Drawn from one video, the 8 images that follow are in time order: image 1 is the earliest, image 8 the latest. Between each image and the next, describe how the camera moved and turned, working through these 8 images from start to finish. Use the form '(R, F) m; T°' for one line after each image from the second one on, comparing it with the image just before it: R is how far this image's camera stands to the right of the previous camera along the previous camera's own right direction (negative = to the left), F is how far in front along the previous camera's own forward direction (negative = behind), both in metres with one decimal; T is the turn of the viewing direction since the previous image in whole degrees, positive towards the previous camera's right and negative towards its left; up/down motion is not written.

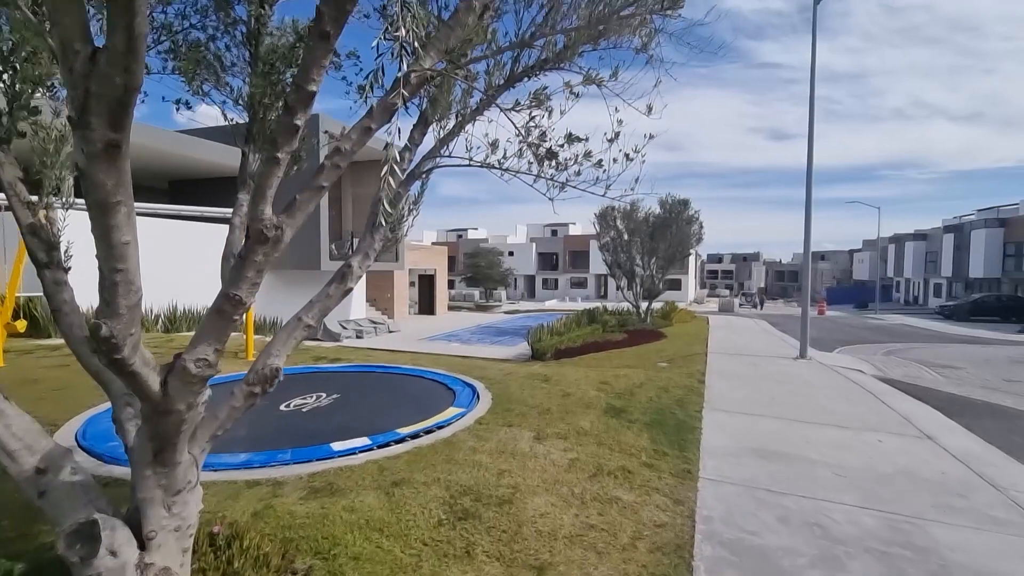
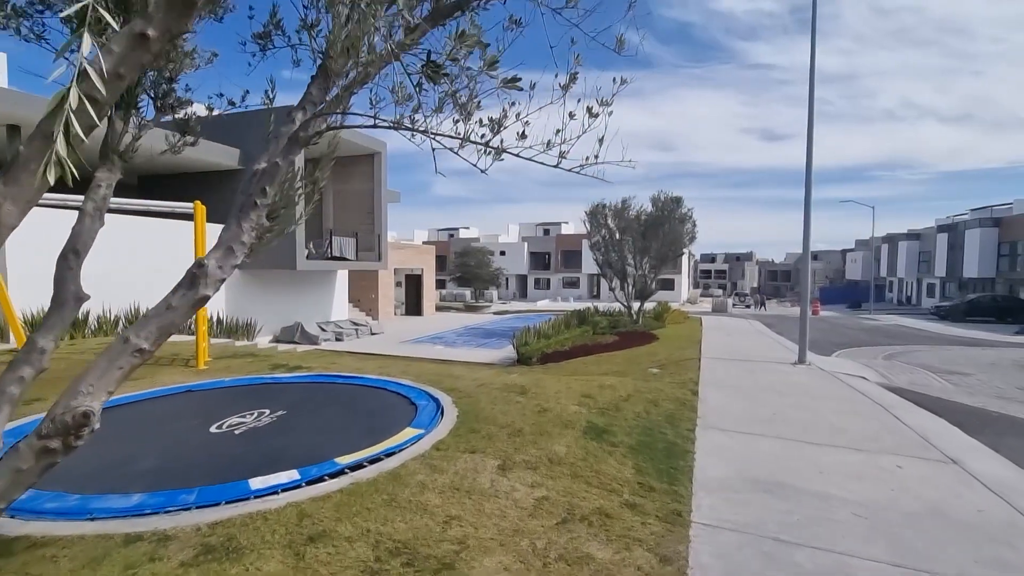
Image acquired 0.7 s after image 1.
(+0.3, +0.7) m; +1°
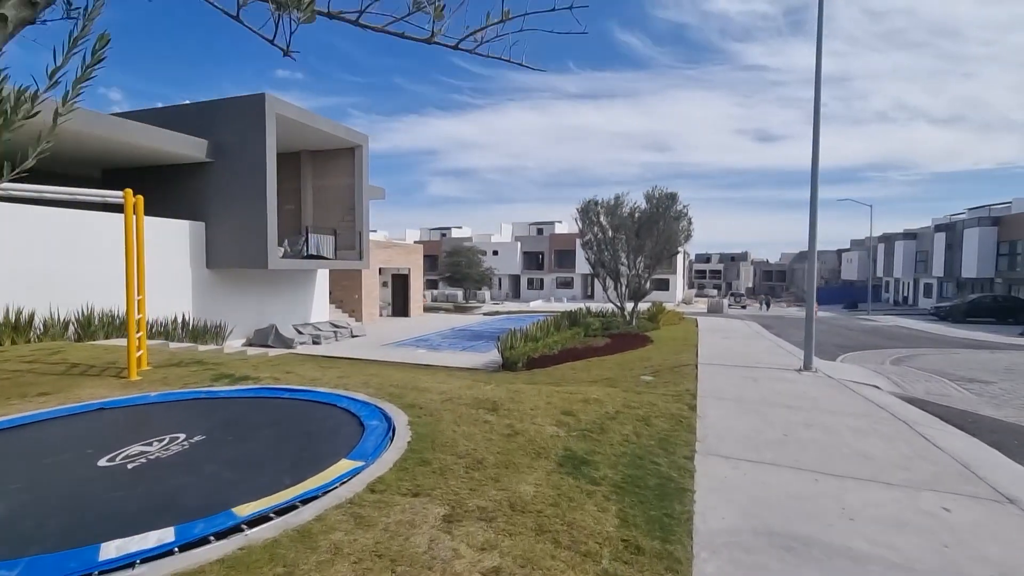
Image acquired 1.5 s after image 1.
(+0.3, +0.9) m; +1°
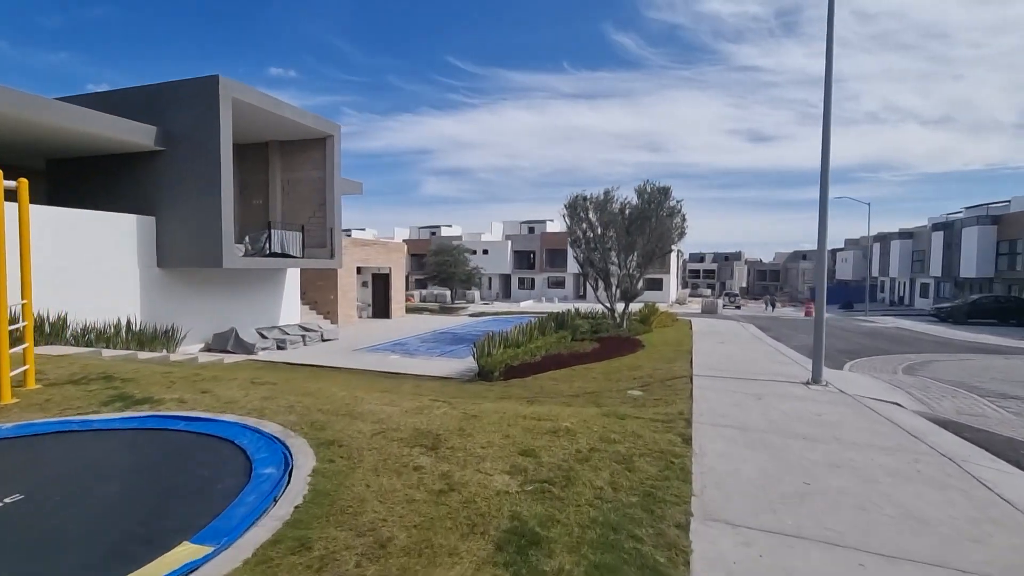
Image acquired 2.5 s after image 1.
(+0.4, +1.3) m; +1°
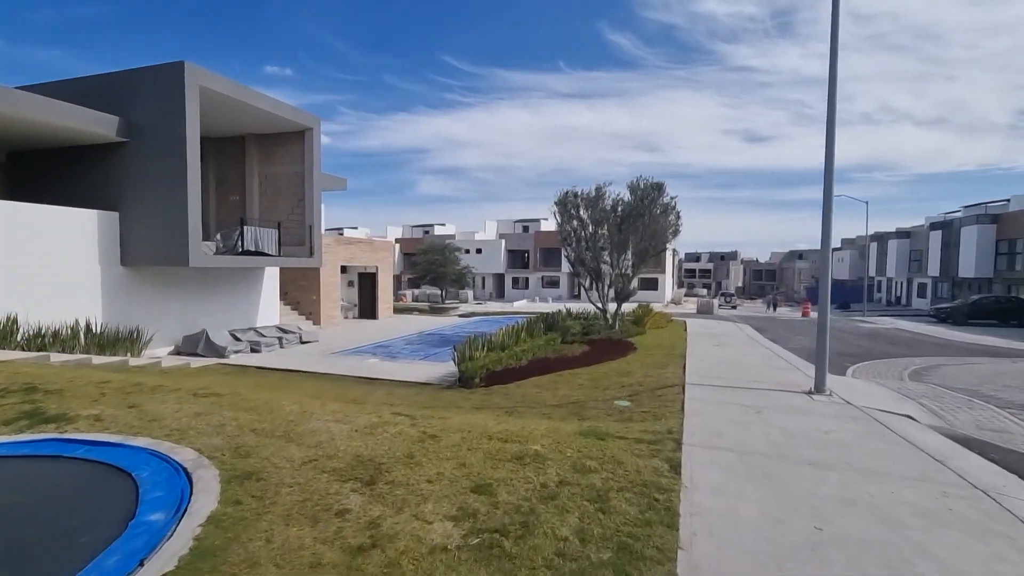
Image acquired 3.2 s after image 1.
(+0.3, +0.8) m; 0°
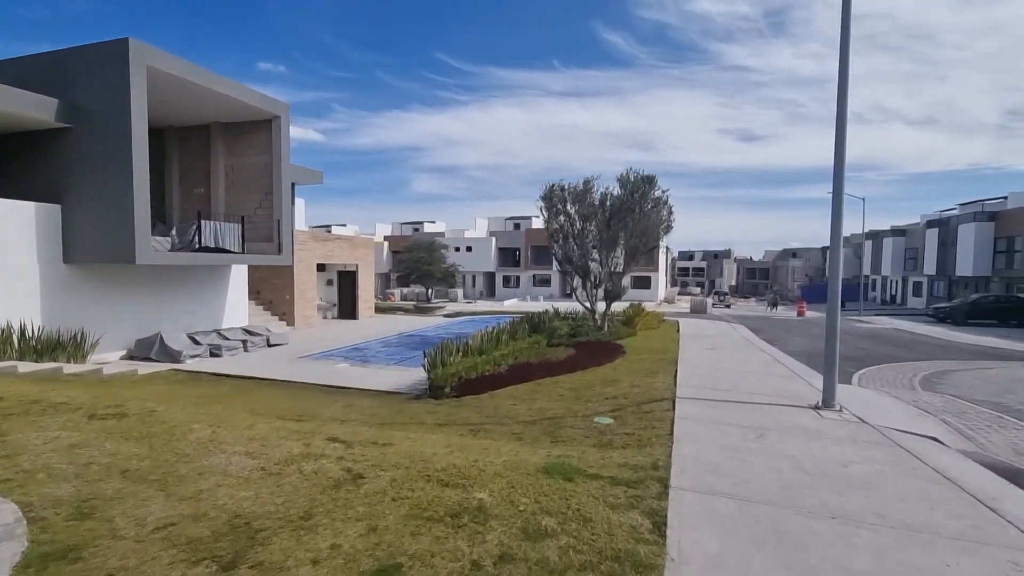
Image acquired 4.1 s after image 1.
(+0.4, +1.0) m; +1°
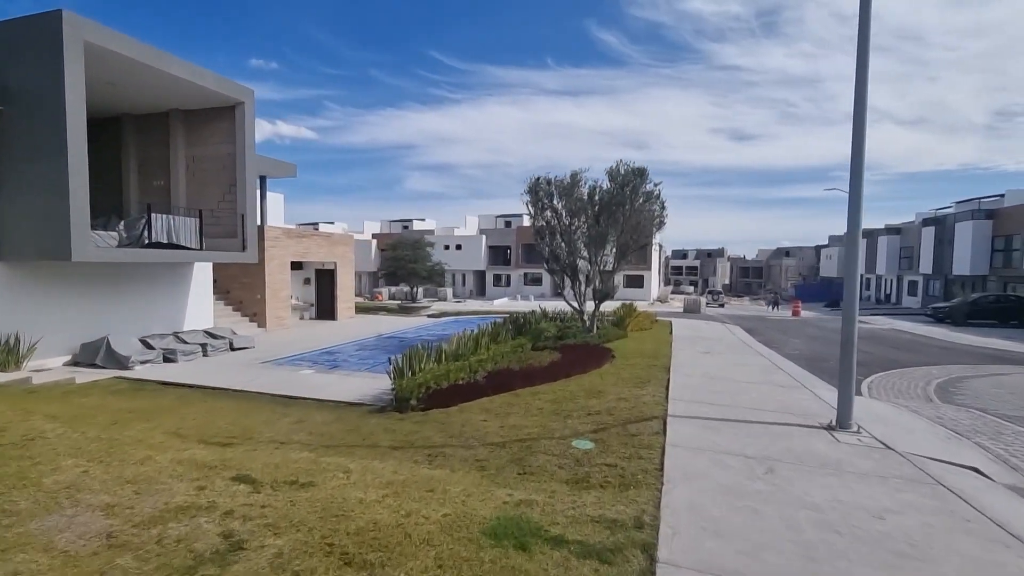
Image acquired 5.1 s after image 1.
(+0.4, +1.1) m; +1°
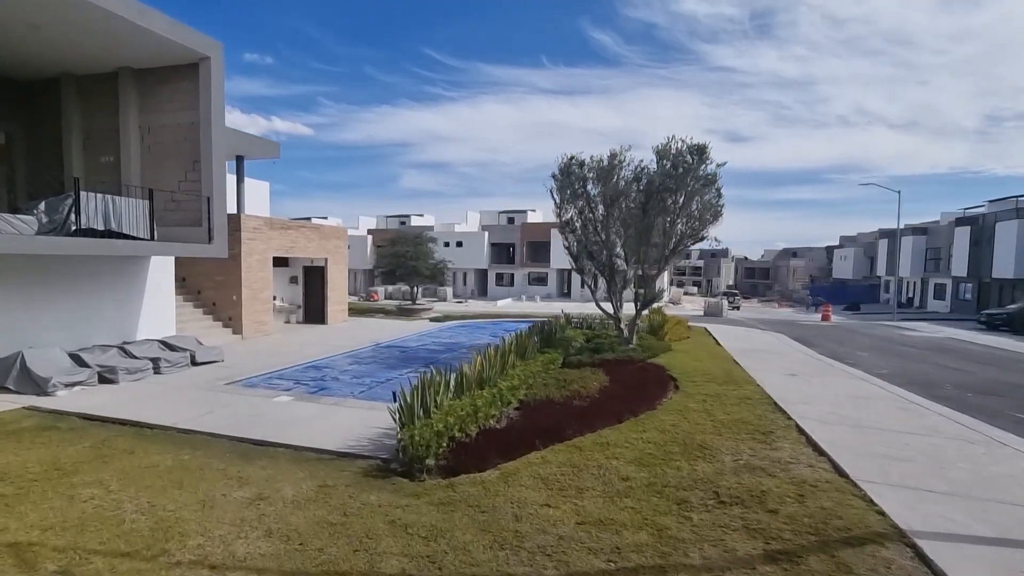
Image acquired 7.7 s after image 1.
(-0.9, +2.9) m; +1°
